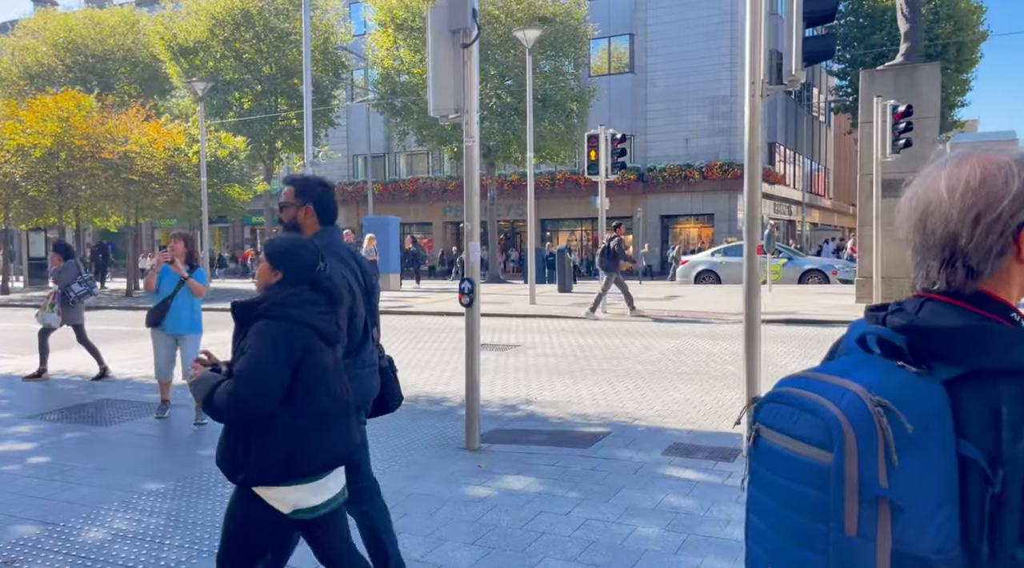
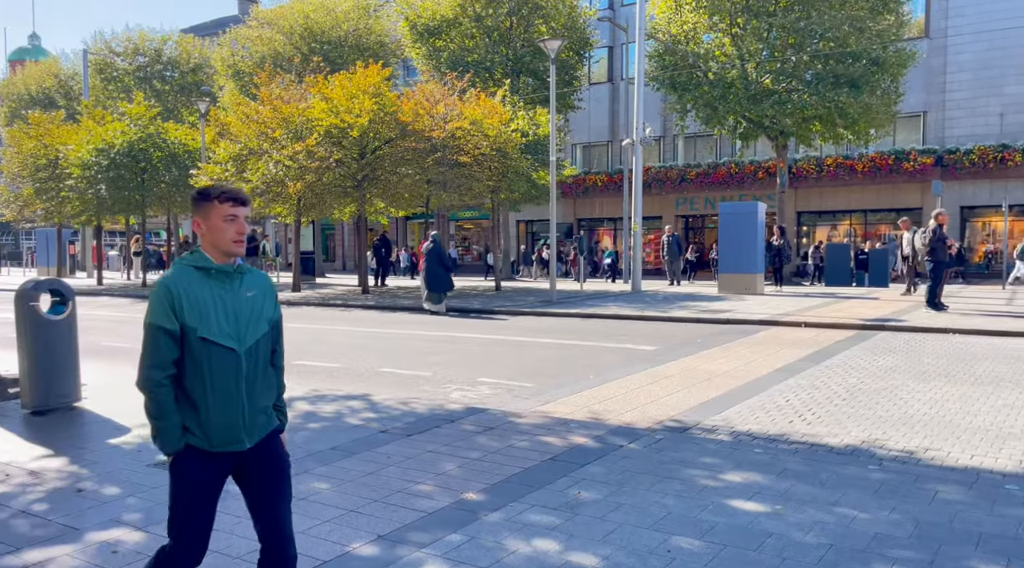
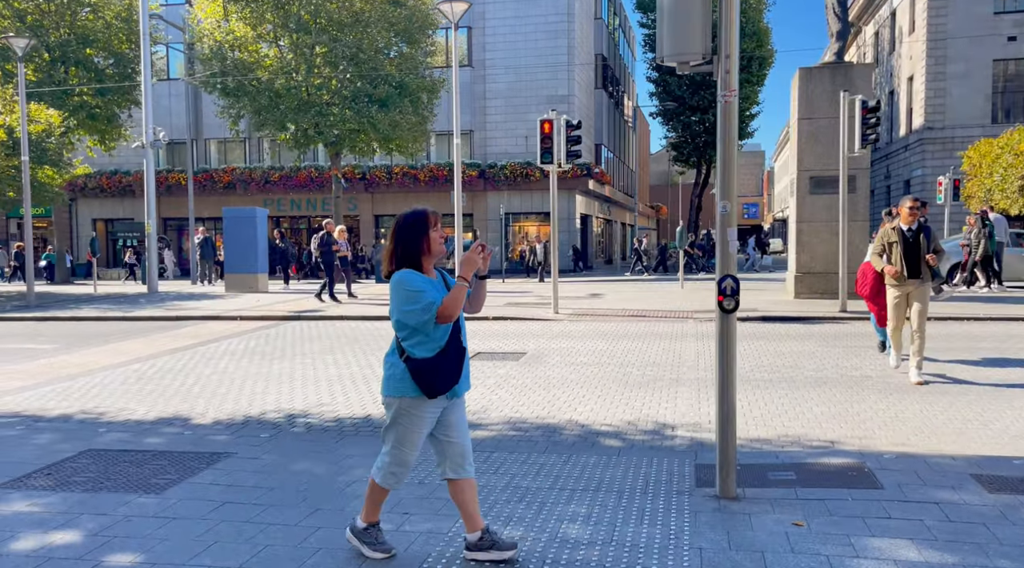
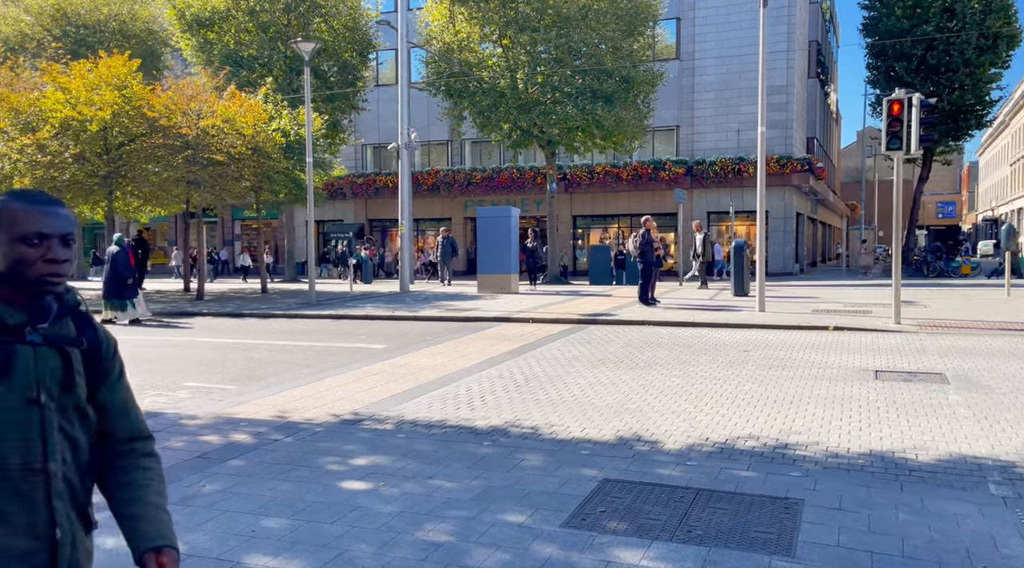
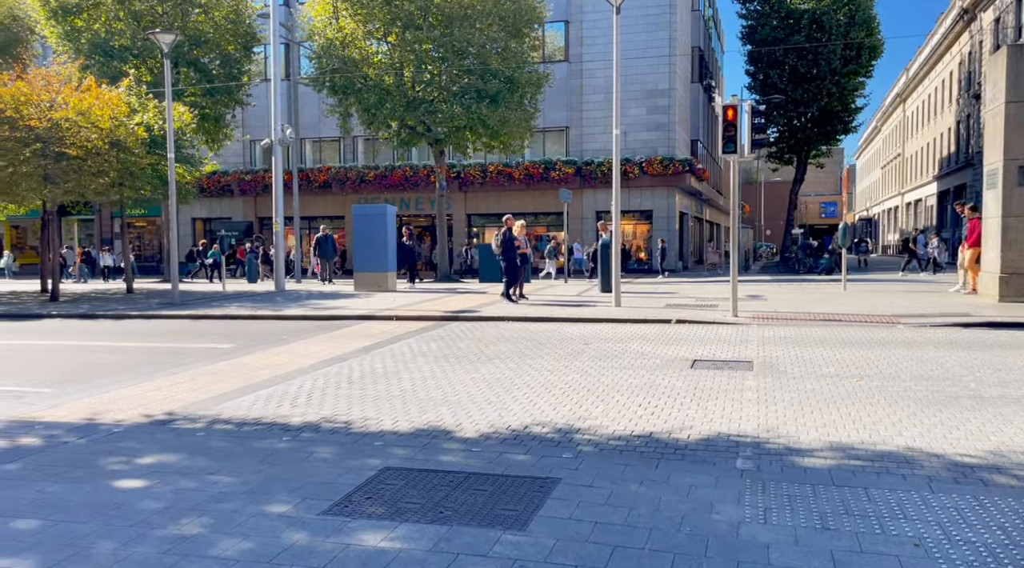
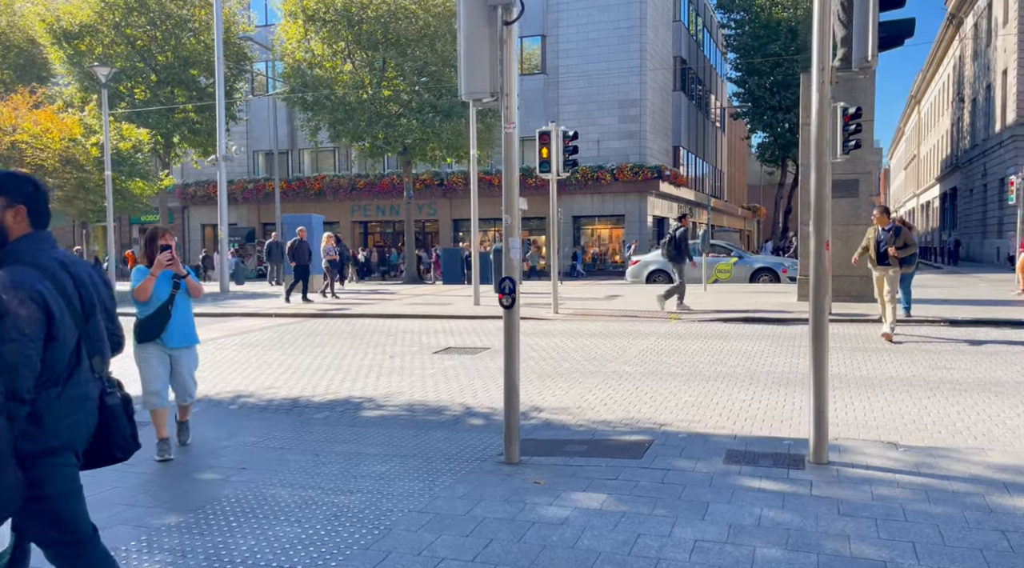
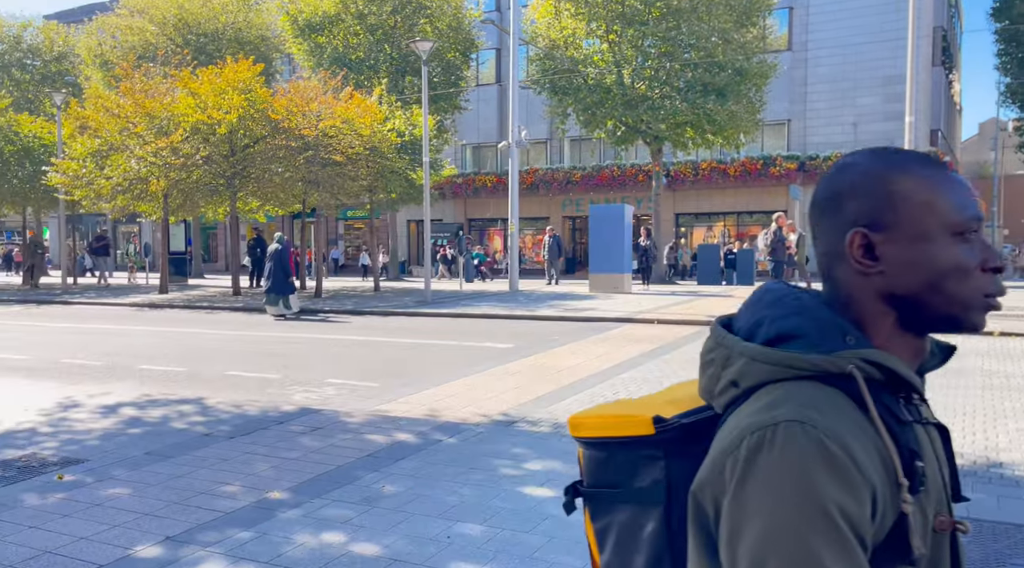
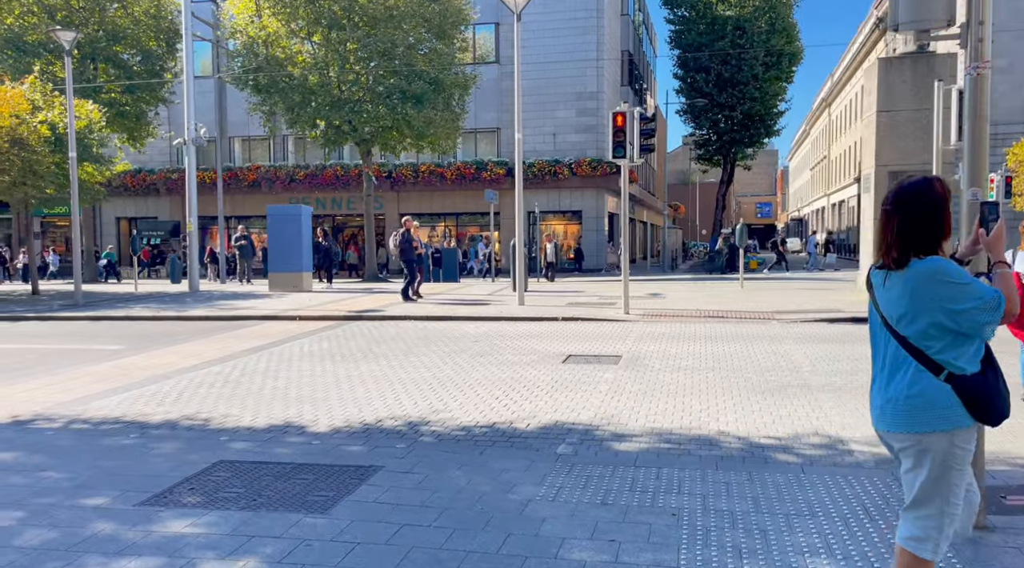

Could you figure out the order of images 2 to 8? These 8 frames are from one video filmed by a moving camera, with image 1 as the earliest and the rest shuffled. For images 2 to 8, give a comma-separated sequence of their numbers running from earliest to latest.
6, 3, 8, 5, 4, 7, 2
